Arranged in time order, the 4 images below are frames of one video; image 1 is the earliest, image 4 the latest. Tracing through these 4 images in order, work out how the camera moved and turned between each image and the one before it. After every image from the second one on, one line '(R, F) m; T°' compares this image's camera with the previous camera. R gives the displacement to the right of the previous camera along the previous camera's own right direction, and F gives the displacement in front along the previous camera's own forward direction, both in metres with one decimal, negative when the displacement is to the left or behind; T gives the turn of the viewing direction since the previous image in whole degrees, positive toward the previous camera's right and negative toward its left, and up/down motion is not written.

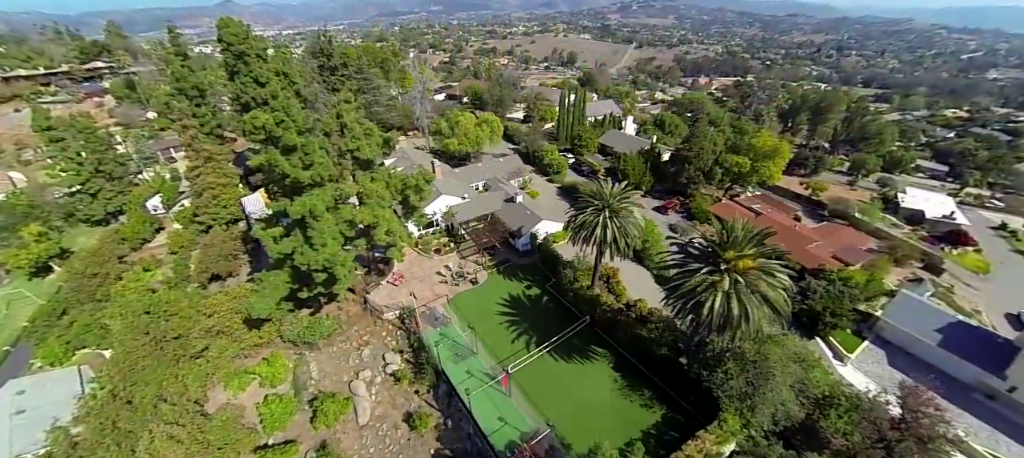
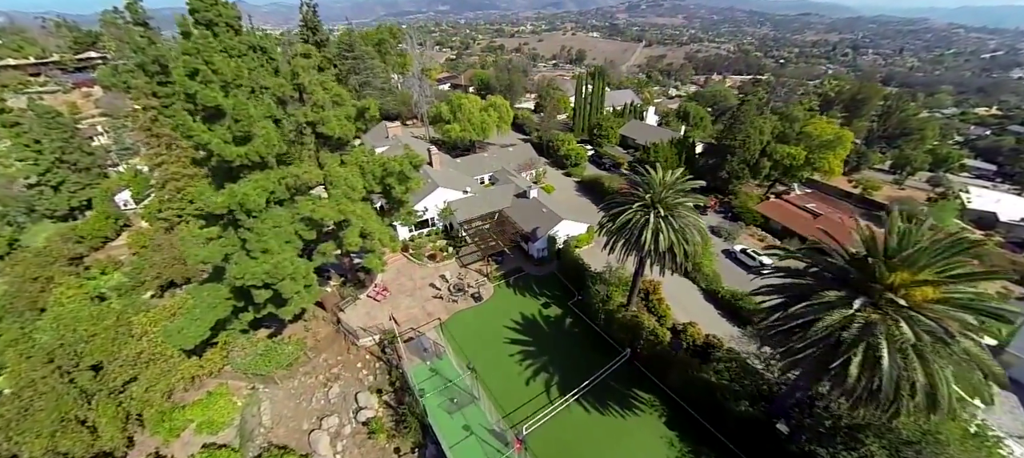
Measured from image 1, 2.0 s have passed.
(-0.6, +7.8) m; -1°
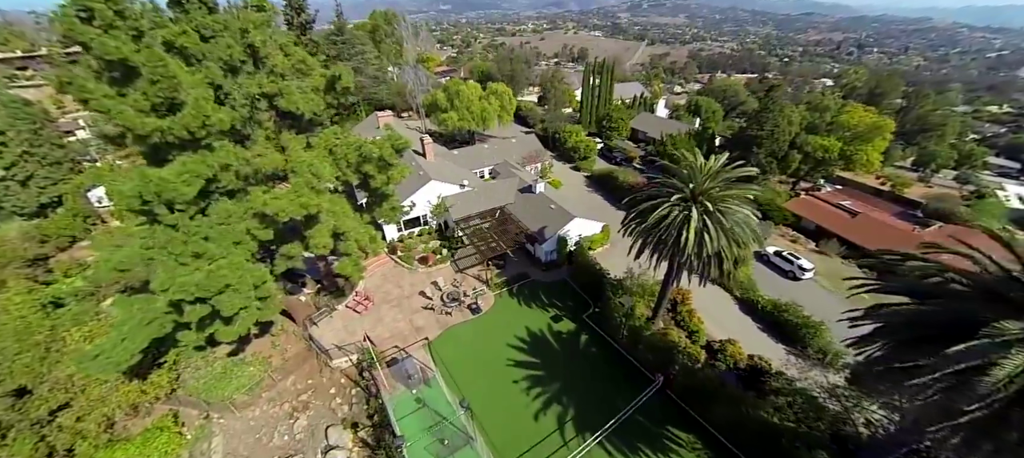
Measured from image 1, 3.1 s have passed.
(-0.2, +4.4) m; 0°
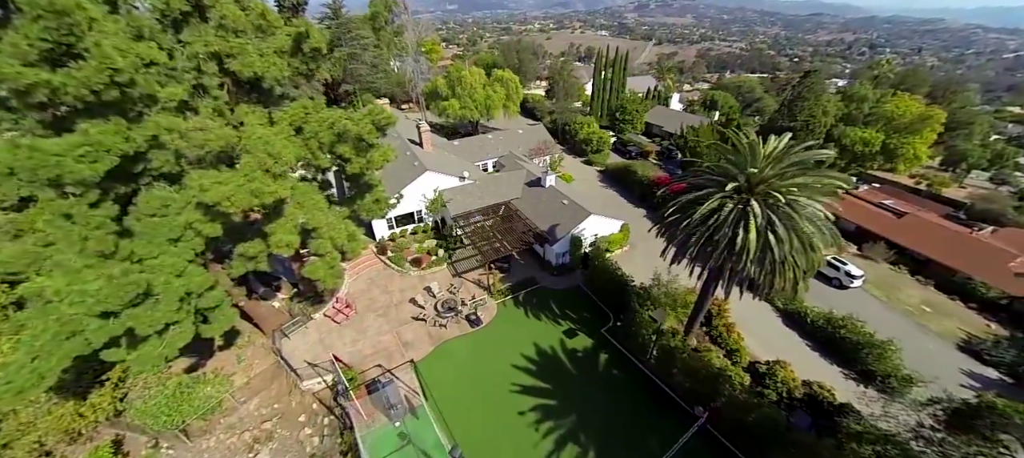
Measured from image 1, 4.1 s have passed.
(-0.1, +3.7) m; -1°
